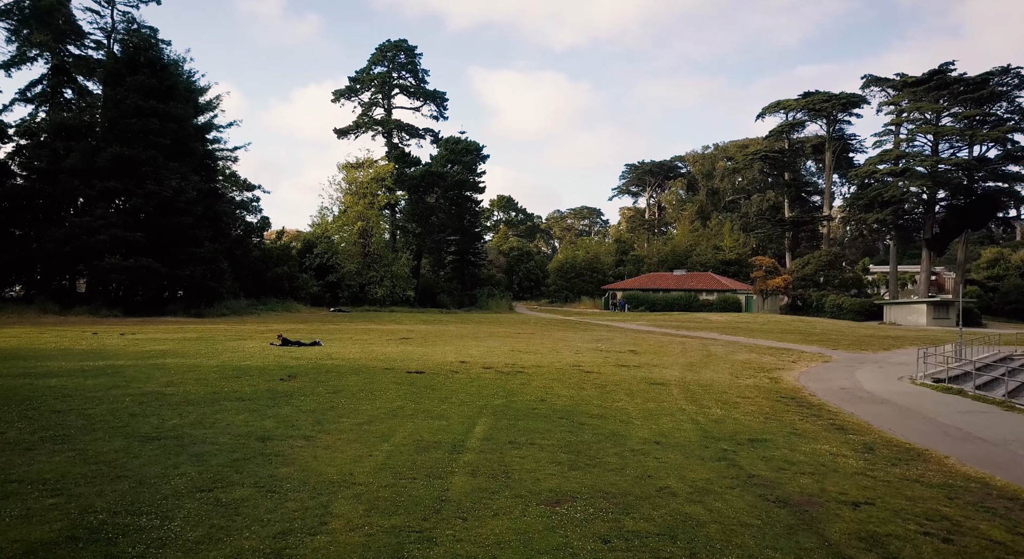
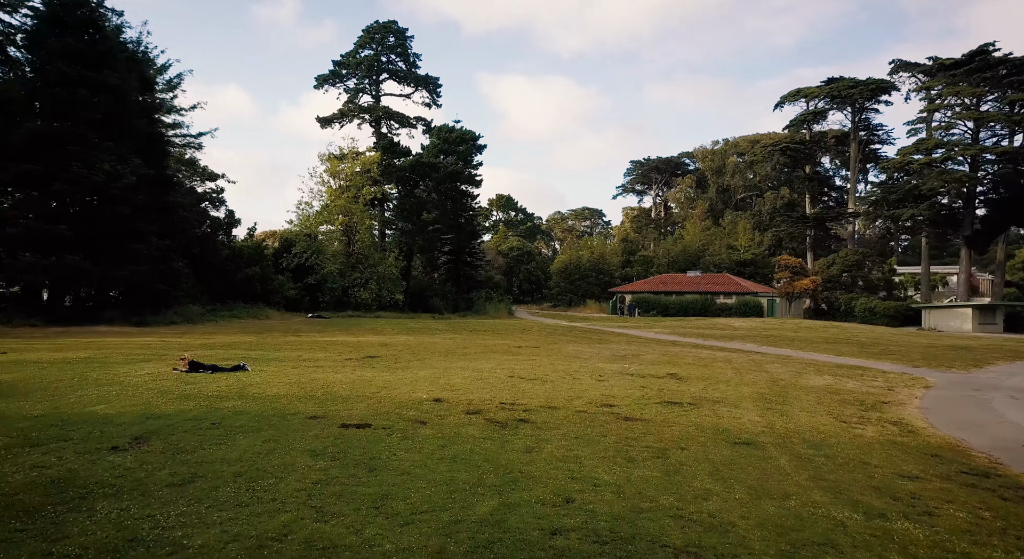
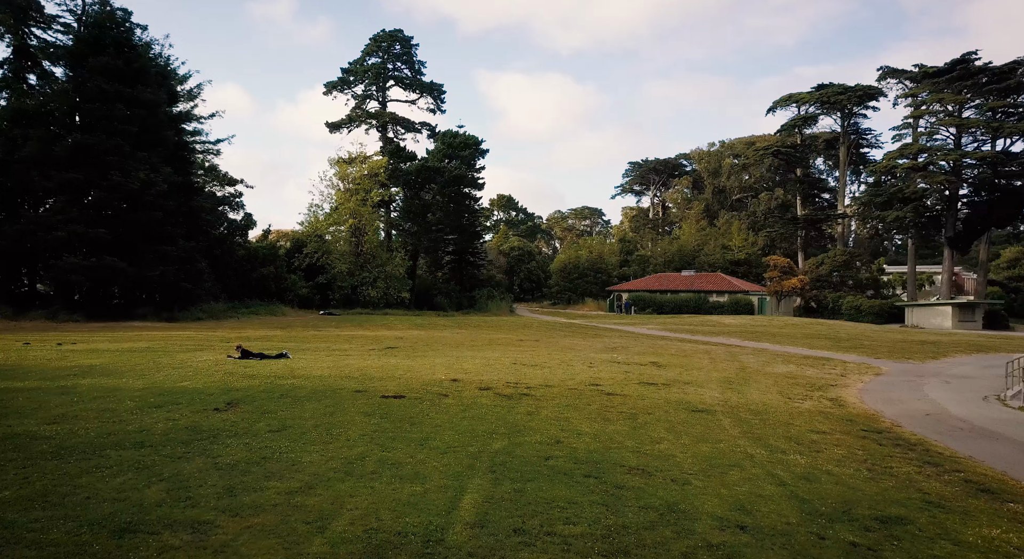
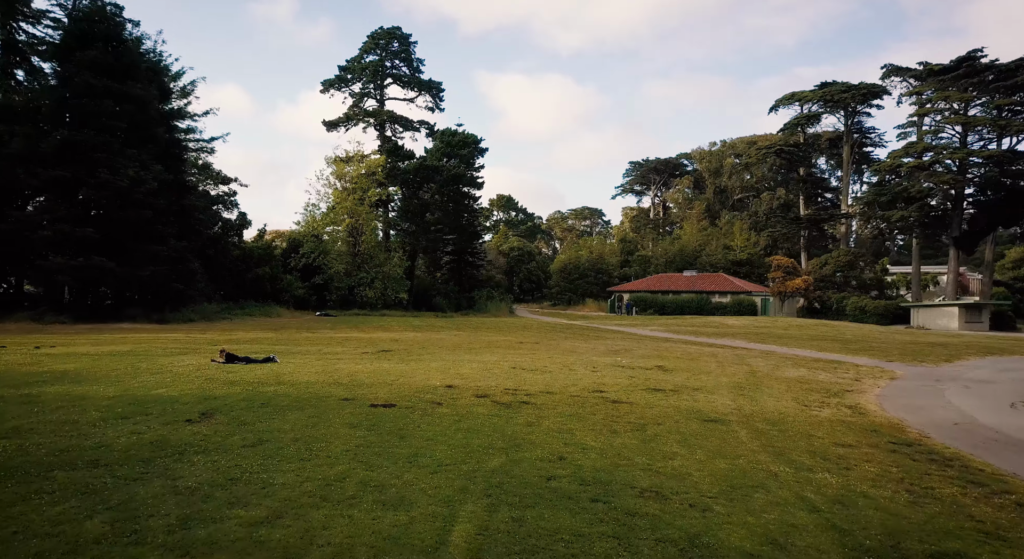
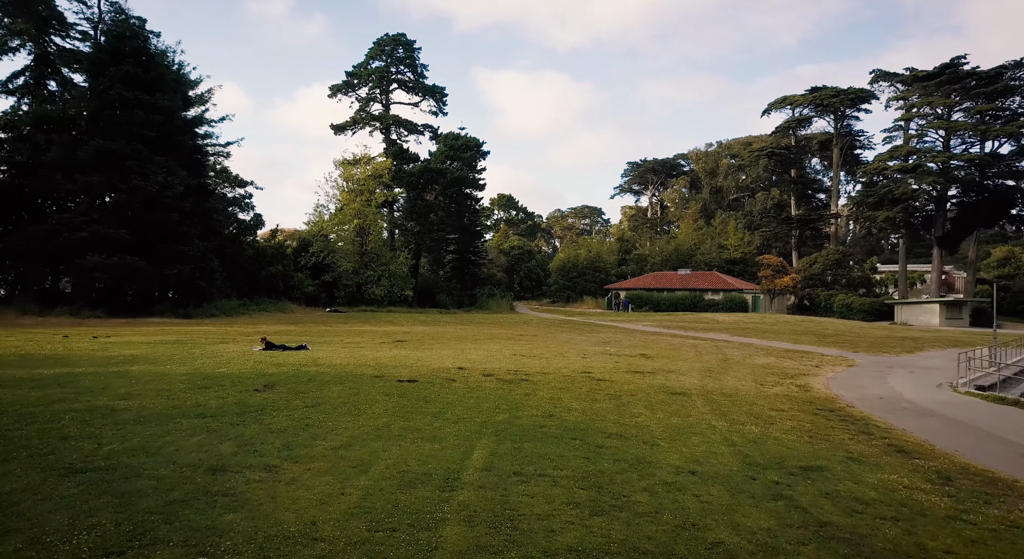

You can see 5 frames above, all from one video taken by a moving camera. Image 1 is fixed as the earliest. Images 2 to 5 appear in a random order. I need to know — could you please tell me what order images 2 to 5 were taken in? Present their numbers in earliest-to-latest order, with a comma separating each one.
5, 3, 4, 2
